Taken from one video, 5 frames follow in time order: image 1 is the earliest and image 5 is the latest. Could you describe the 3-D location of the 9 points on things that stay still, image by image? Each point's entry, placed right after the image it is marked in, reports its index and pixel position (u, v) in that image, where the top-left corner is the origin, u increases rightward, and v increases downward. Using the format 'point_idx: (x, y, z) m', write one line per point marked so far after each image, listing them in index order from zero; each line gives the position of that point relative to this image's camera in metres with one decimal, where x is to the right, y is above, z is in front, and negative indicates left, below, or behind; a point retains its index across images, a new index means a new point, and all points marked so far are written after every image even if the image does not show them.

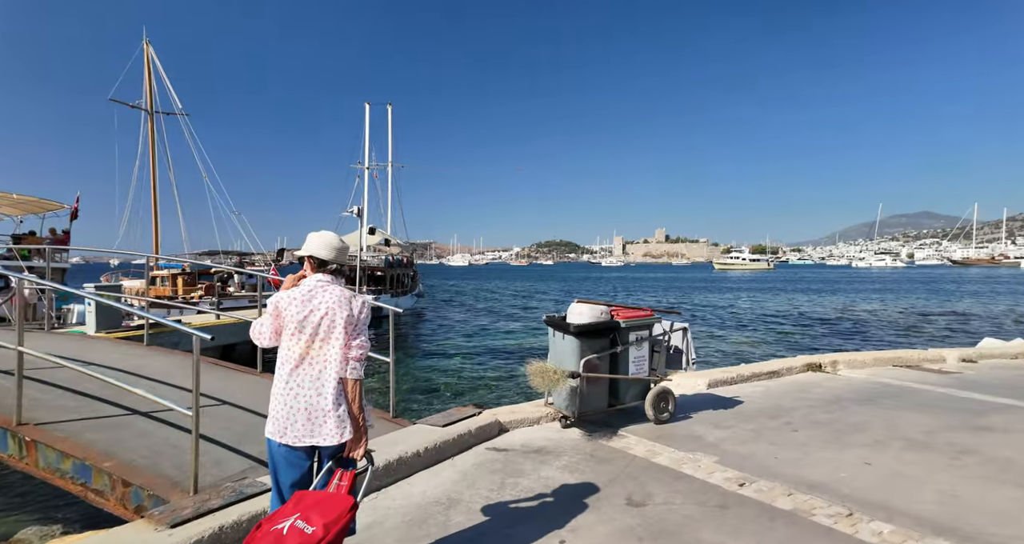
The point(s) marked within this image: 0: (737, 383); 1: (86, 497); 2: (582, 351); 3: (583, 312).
0: (+3.0, -1.5, +7.4) m
1: (-2.1, -1.1, +2.8) m
2: (+0.6, -0.7, +4.8) m
3: (+0.6, -0.4, +5.0) m
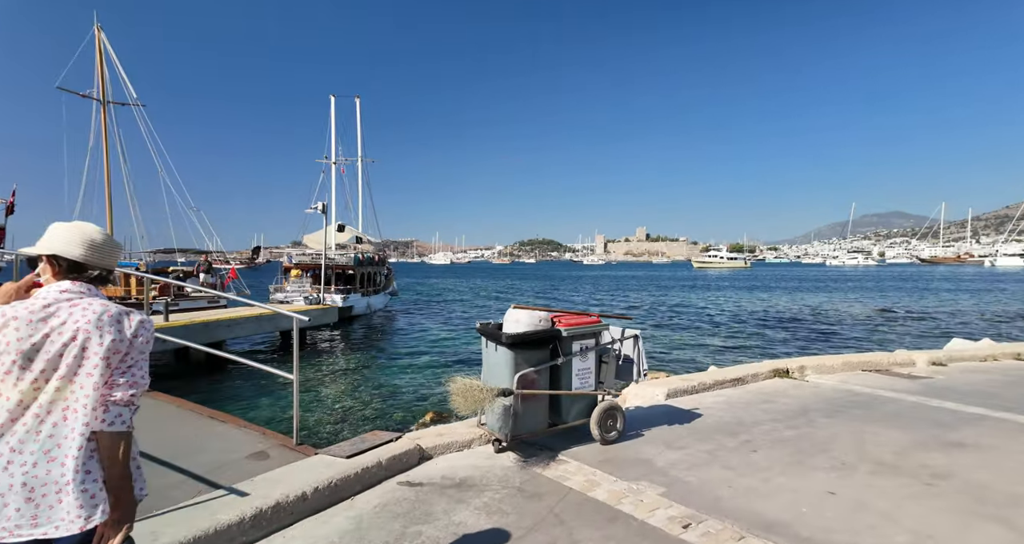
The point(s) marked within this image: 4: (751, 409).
0: (+2.3, -1.5, +7.0) m
1: (-2.6, -1.2, +2.2) m
2: (+0.1, -0.7, +4.2) m
3: (+0.1, -0.4, +4.4) m
4: (+2.7, -1.5, +6.2) m
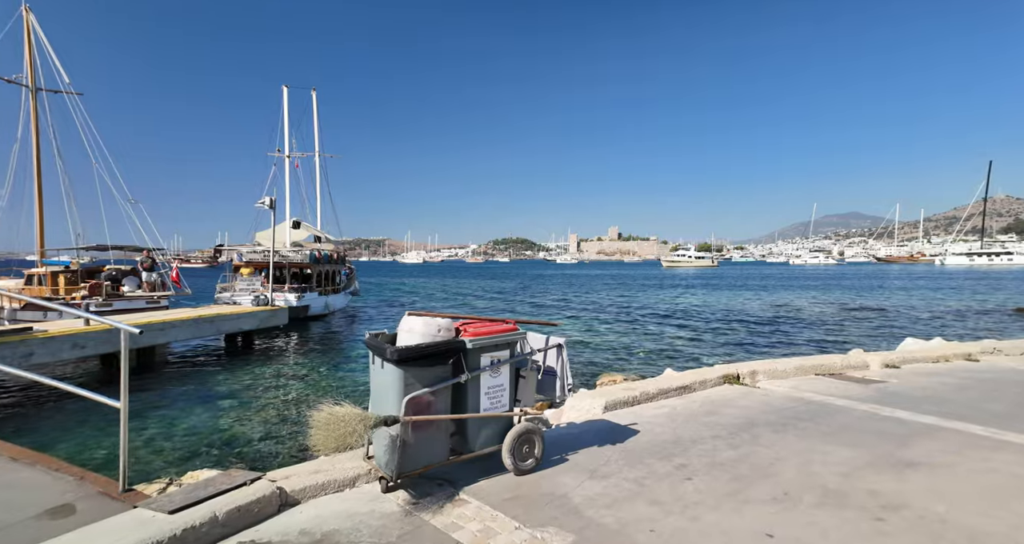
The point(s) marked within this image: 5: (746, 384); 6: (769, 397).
0: (+1.5, -1.5, +6.4) m
1: (-3.2, -1.2, +1.3) m
2: (-0.7, -0.7, +3.6) m
3: (-0.6, -0.4, +3.7) m
4: (+1.9, -1.5, +5.7) m
5: (+3.4, -1.6, +8.0) m
6: (+3.3, -1.6, +7.2) m
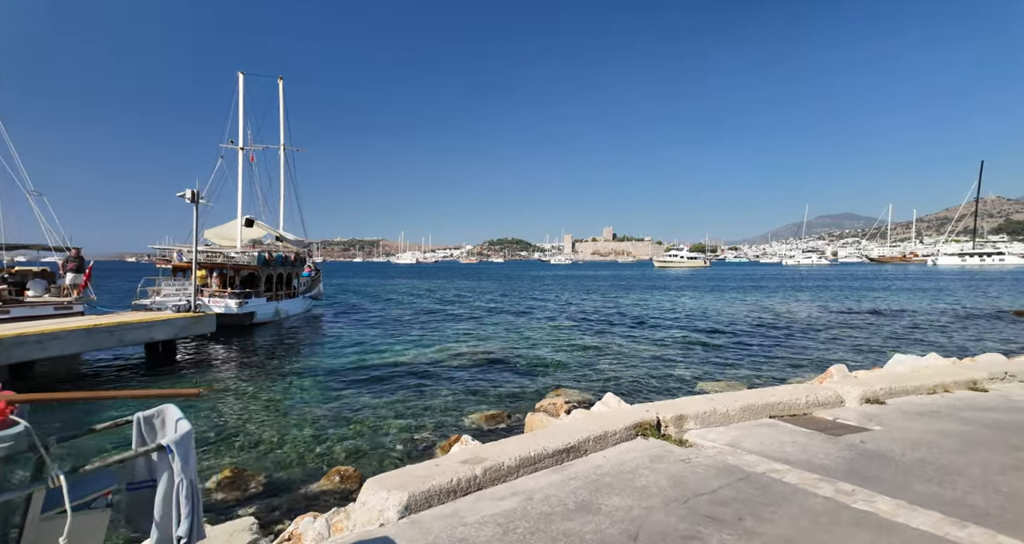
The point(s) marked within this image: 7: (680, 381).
0: (-0.2, -1.6, +4.1) m
1: (-4.9, -1.3, -1.0) m
2: (-2.3, -0.8, +1.3) m
3: (-2.3, -0.5, +1.4) m
4: (+0.2, -1.6, +3.4) m
5: (+1.6, -1.7, +5.8) m
6: (+1.6, -1.7, +4.9) m
7: (+5.1, -3.0, +17.5) m
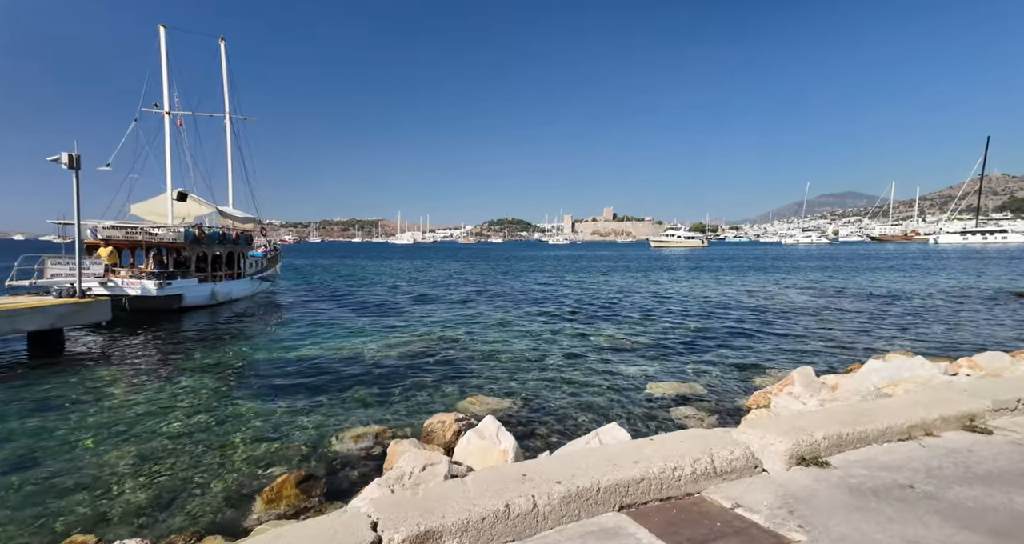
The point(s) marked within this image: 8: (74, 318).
0: (-2.5, -1.7, +1.4) m
1: (-7.2, -1.5, -3.7) m
2: (-4.7, -1.0, -1.5) m
3: (-4.7, -0.7, -1.3) m
4: (-2.2, -1.7, +0.7) m
5: (-0.7, -1.7, +3.0) m
6: (-0.7, -1.7, +2.1) m
7: (+2.8, -2.6, +14.8) m
8: (-14.4, -1.6, +18.4) m
